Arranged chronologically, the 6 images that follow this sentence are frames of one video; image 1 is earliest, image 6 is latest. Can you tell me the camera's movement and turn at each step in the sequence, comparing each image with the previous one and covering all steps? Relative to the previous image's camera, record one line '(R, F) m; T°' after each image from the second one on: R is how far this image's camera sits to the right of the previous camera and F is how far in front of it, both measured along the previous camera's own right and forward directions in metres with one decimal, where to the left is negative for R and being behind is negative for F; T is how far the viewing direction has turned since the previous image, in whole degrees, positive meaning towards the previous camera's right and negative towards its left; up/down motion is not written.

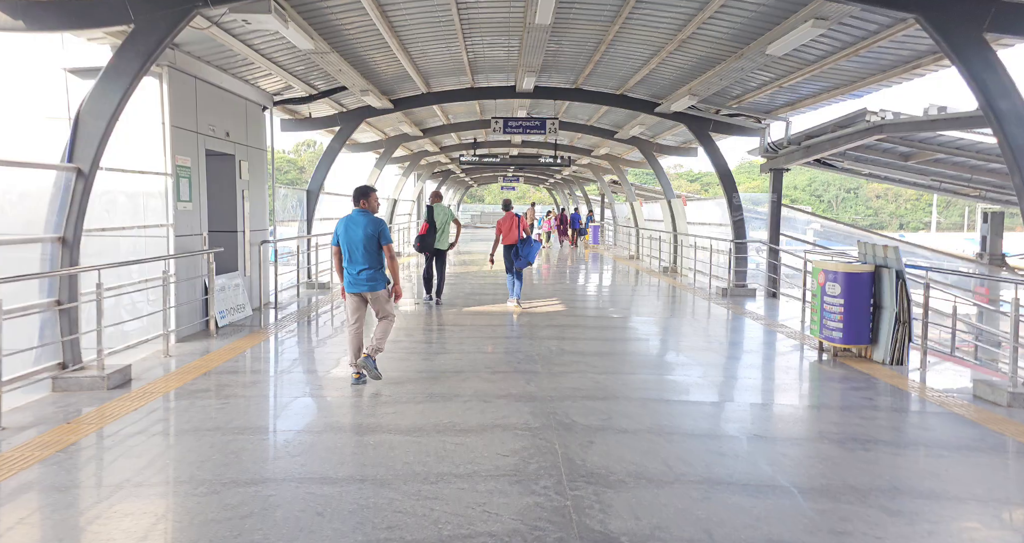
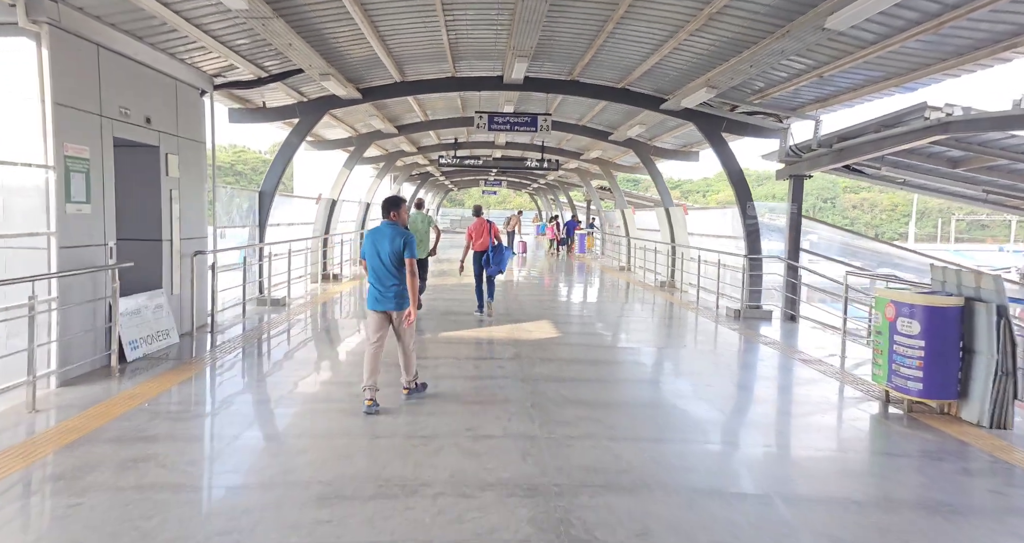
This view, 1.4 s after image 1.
(-0.1, +1.5) m; +2°
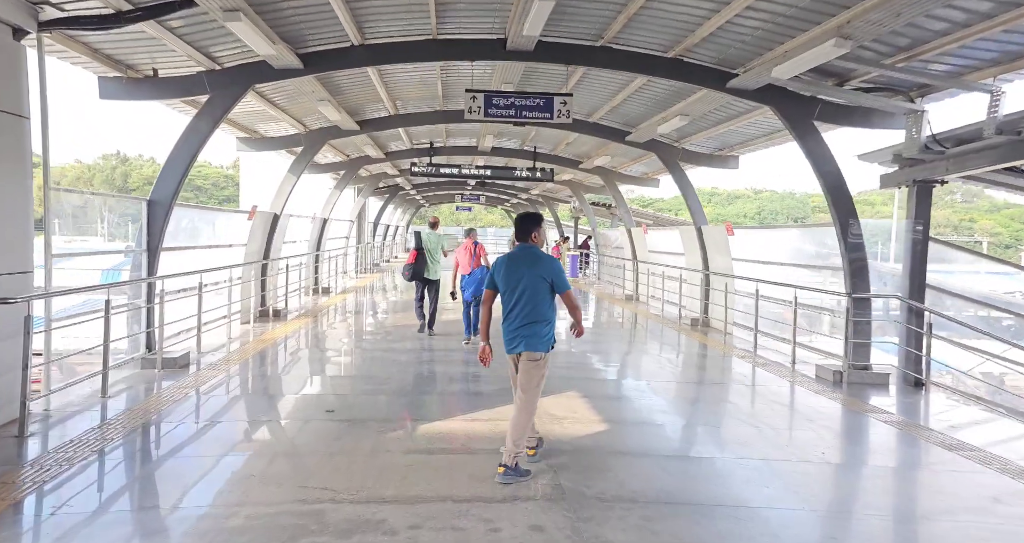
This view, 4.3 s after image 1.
(-0.4, +3.1) m; +3°
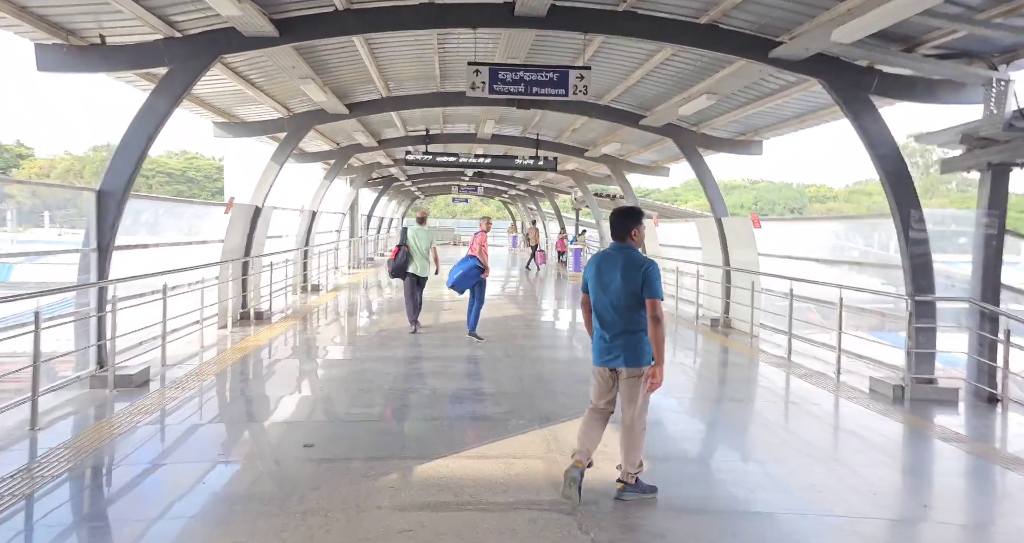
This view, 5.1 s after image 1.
(-0.1, +1.0) m; 0°
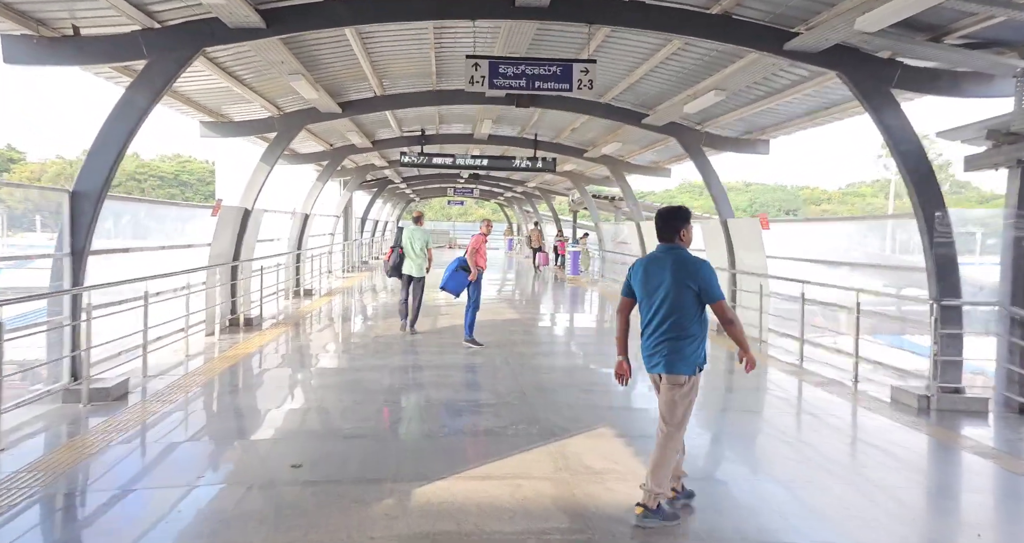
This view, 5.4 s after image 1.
(-0.1, +0.4) m; 0°
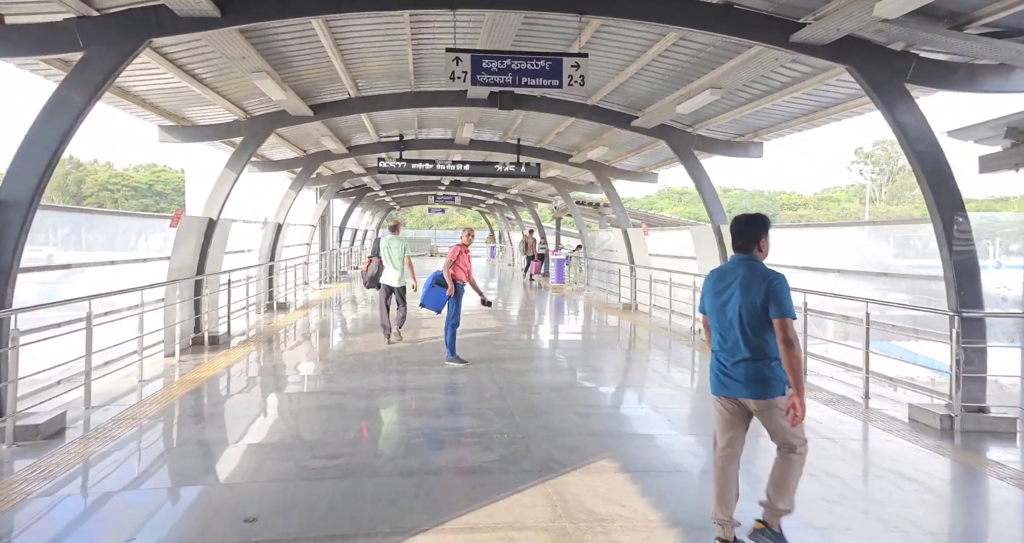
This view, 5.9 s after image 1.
(0.0, +0.6) m; +2°
